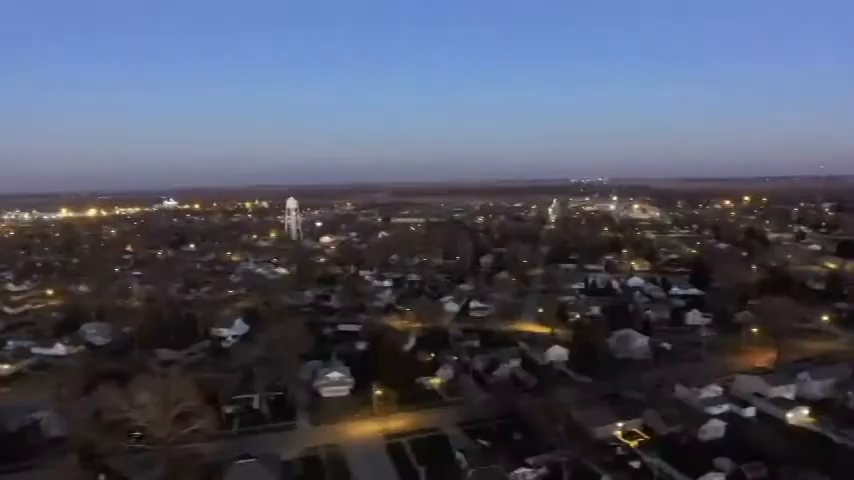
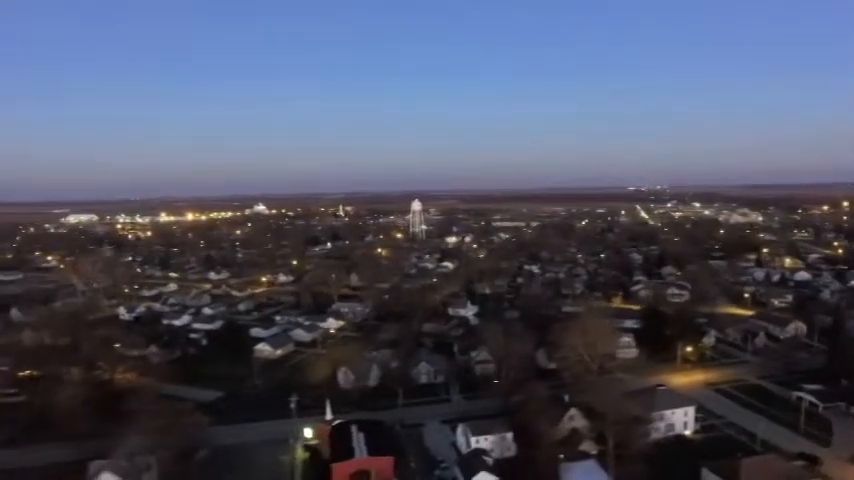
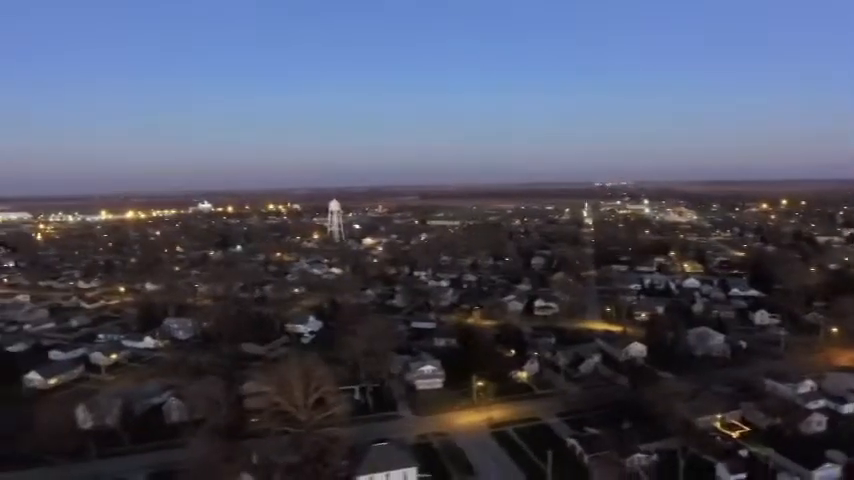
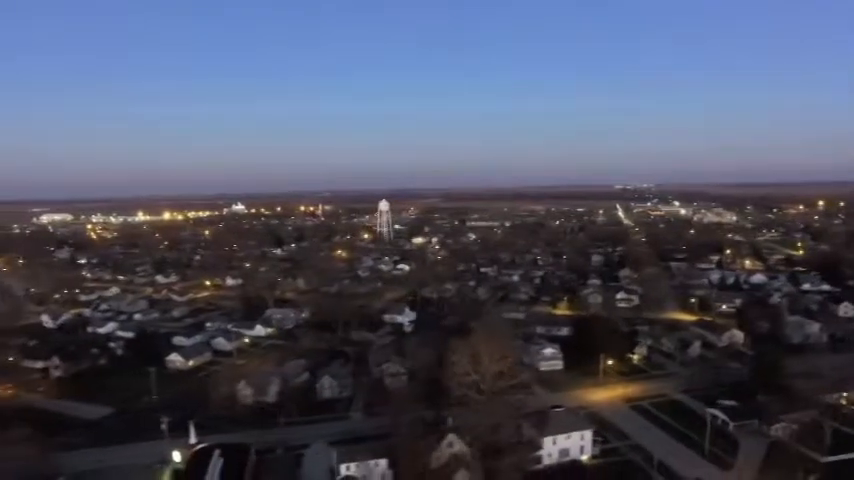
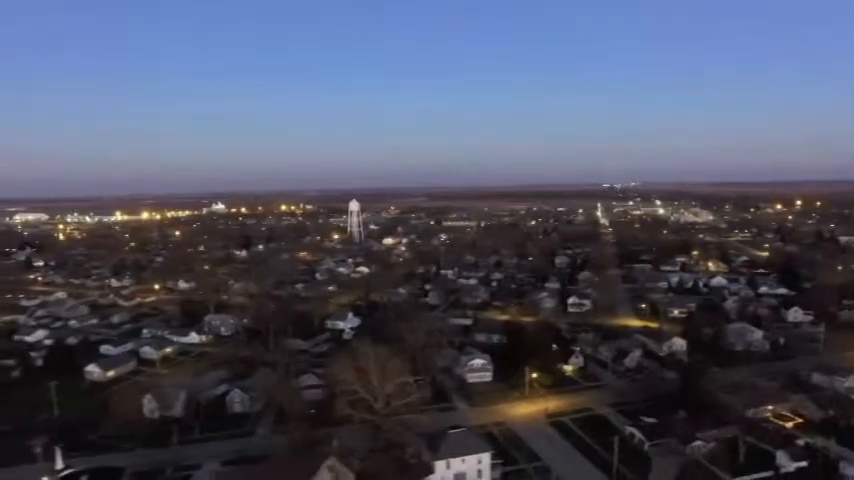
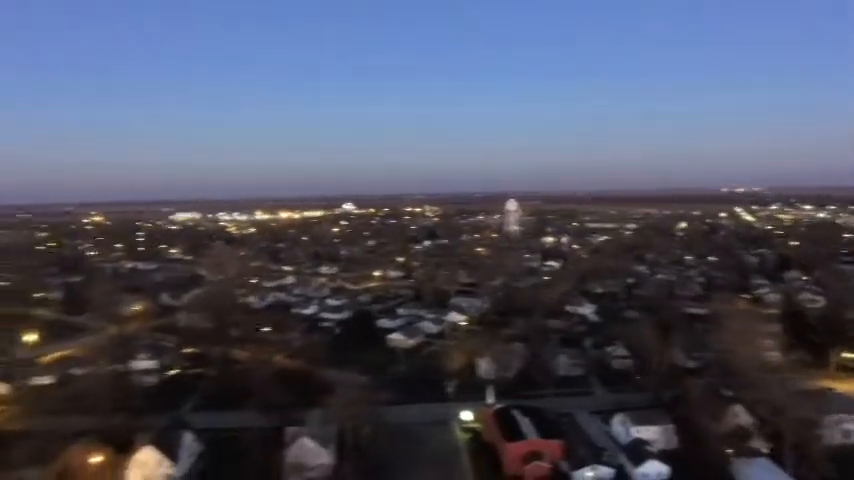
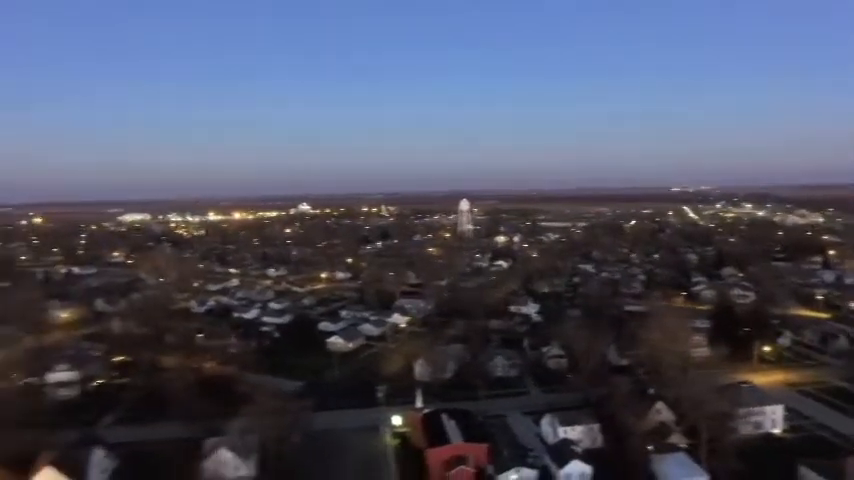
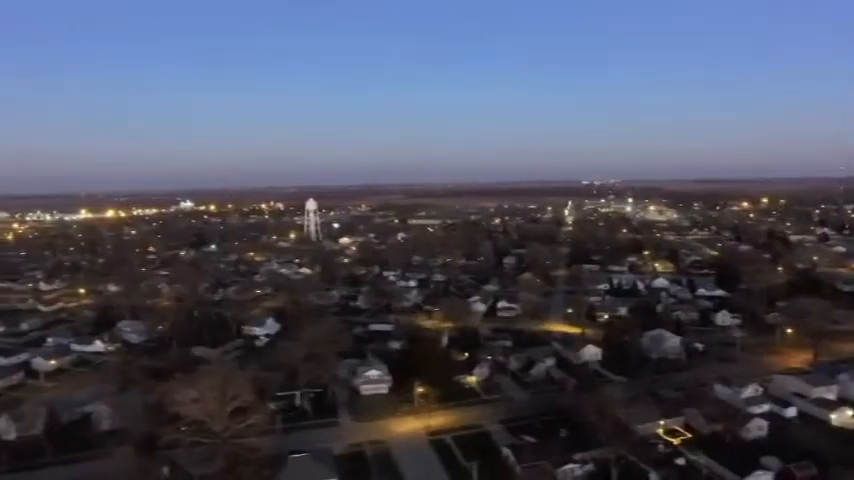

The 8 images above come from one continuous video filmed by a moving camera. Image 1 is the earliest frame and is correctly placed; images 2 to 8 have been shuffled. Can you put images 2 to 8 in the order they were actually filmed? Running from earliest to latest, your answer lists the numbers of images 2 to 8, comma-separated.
8, 3, 5, 4, 2, 7, 6
